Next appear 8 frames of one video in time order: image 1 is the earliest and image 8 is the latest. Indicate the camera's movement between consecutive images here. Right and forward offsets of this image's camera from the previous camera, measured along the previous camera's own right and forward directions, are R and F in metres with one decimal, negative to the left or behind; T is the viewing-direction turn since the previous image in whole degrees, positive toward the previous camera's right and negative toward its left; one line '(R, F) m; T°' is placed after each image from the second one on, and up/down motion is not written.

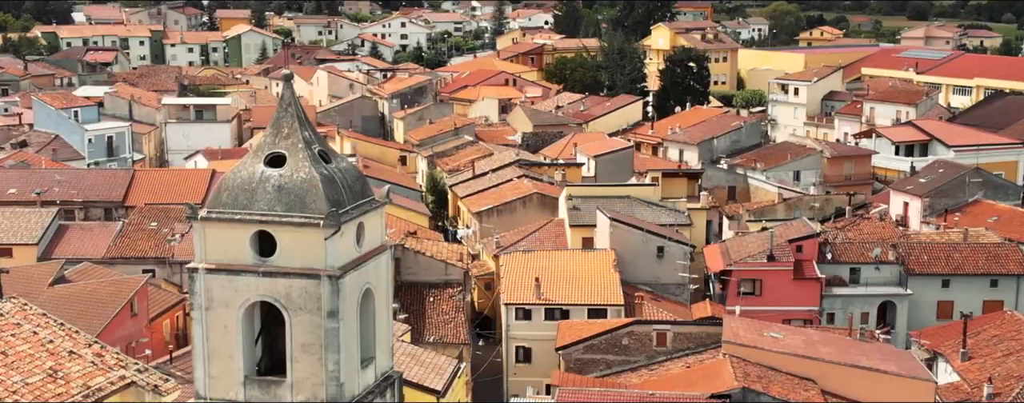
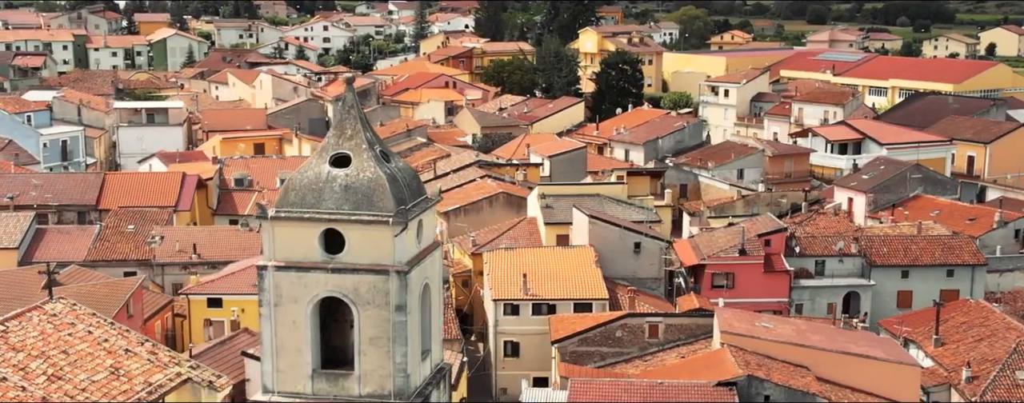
(-1.8, -0.6) m; +5°
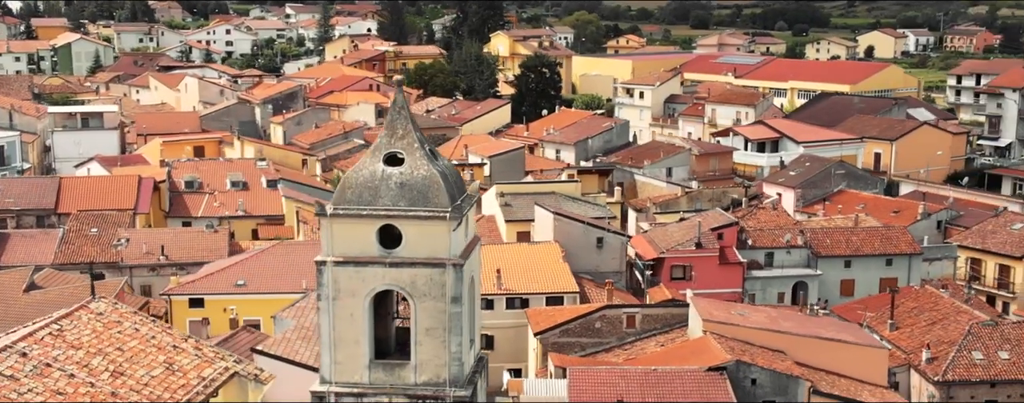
(-2.1, -0.7) m; +6°
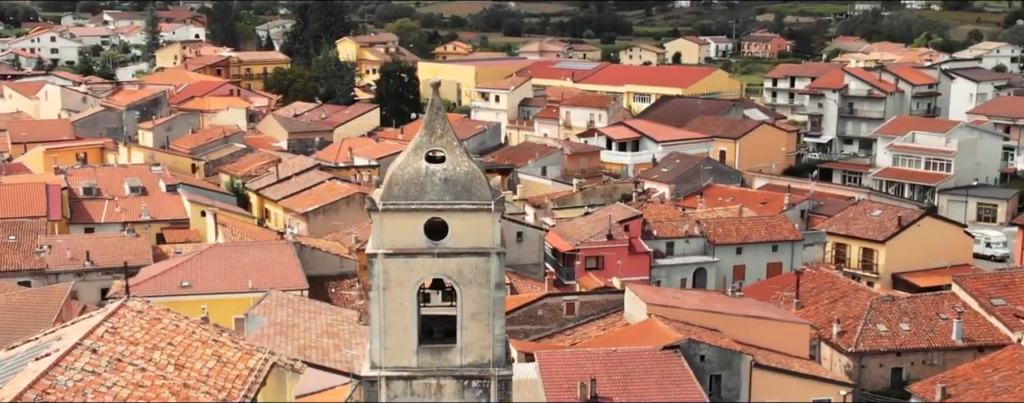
(-3.2, -1.0) m; +10°
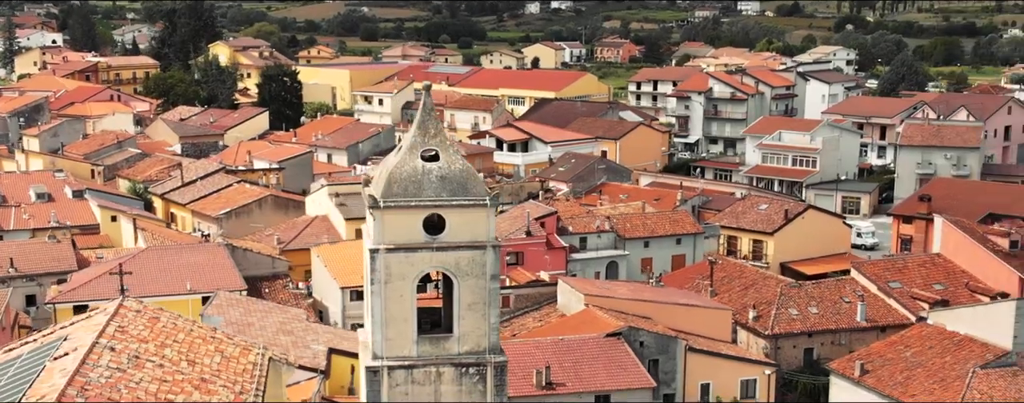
(-2.1, -0.8) m; +8°
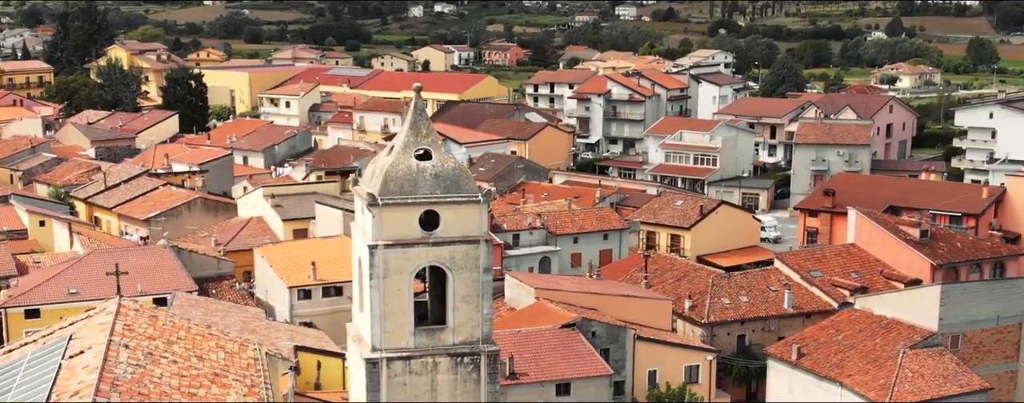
(-1.7, -0.7) m; +6°
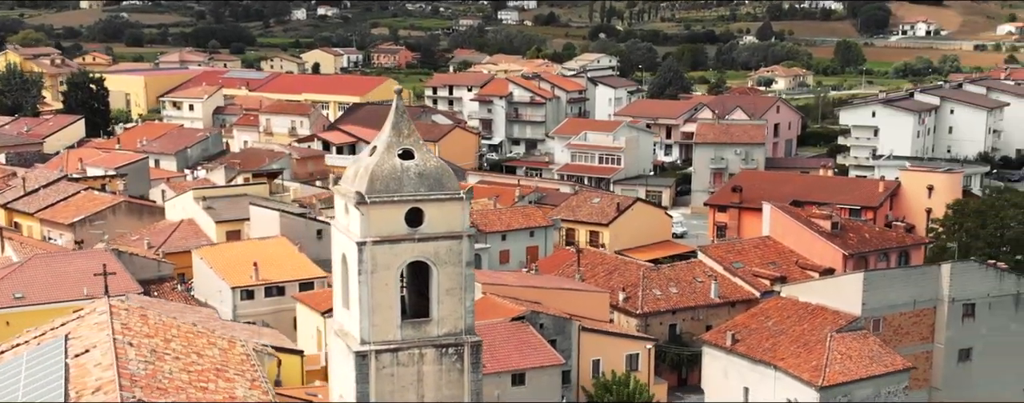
(-1.6, -0.7) m; +6°
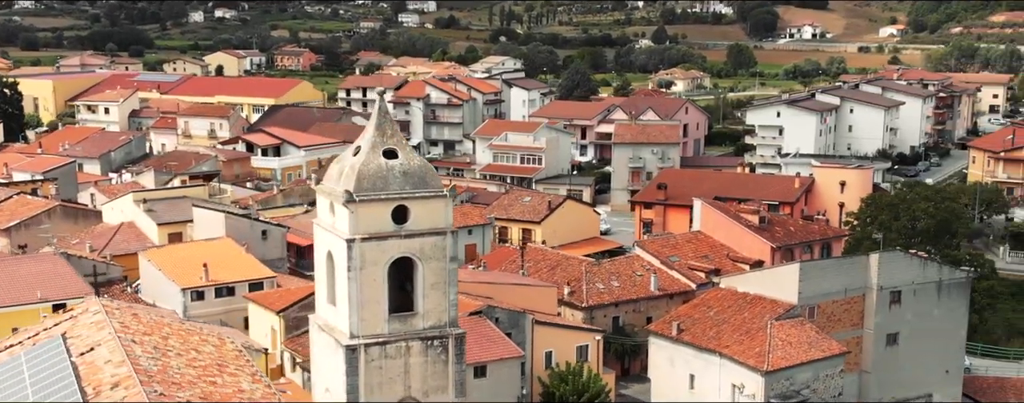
(-1.4, -0.7) m; +5°
